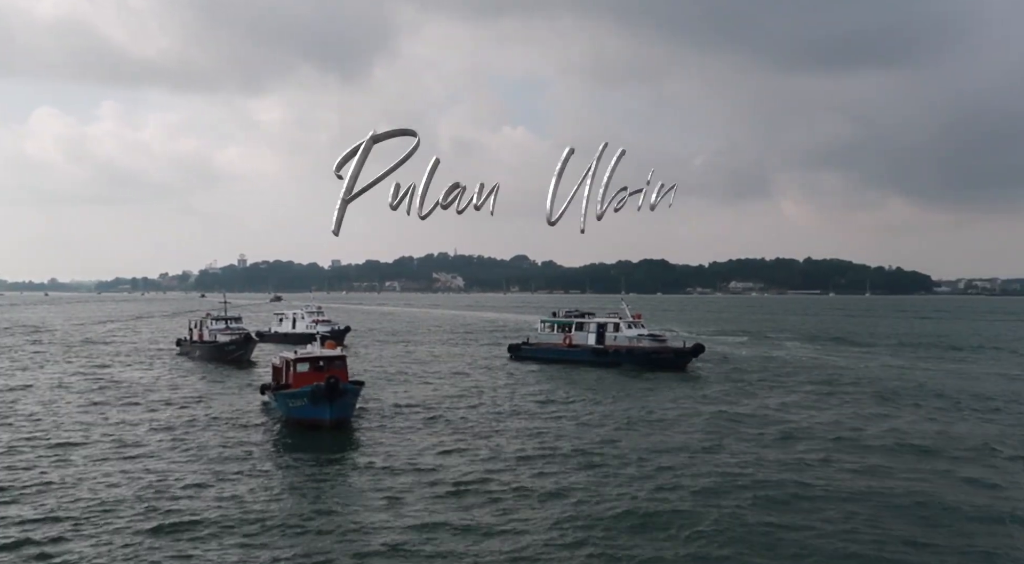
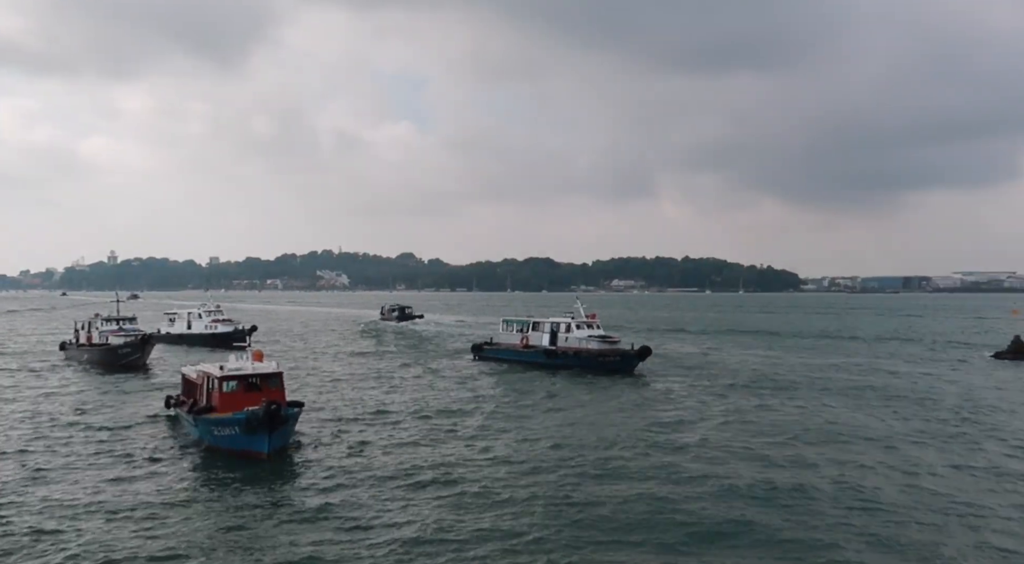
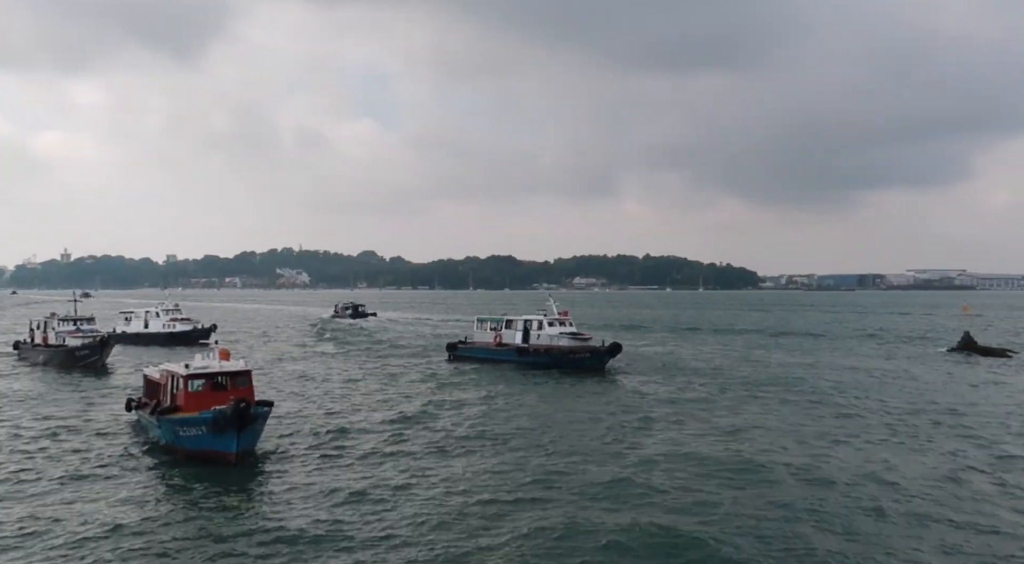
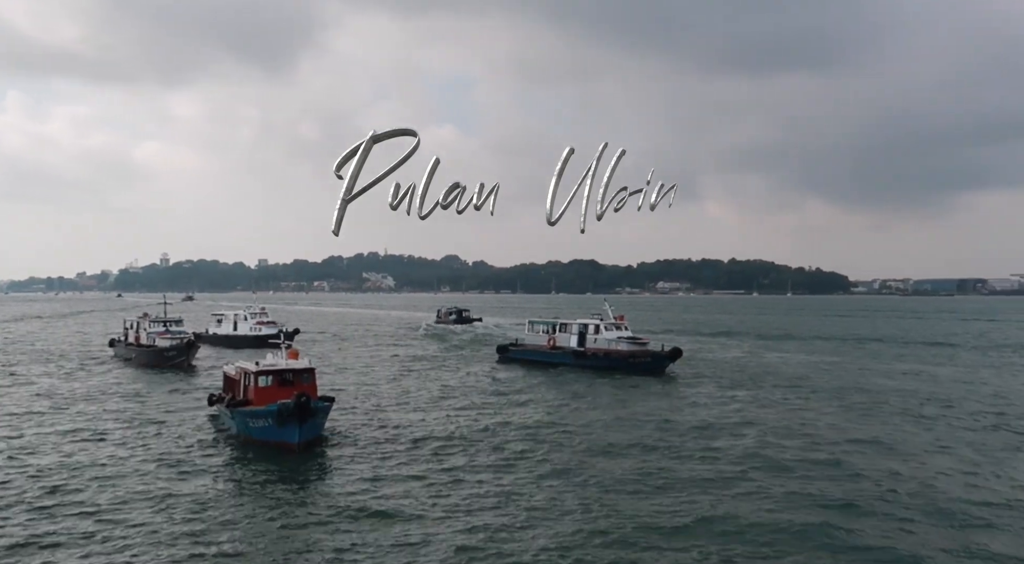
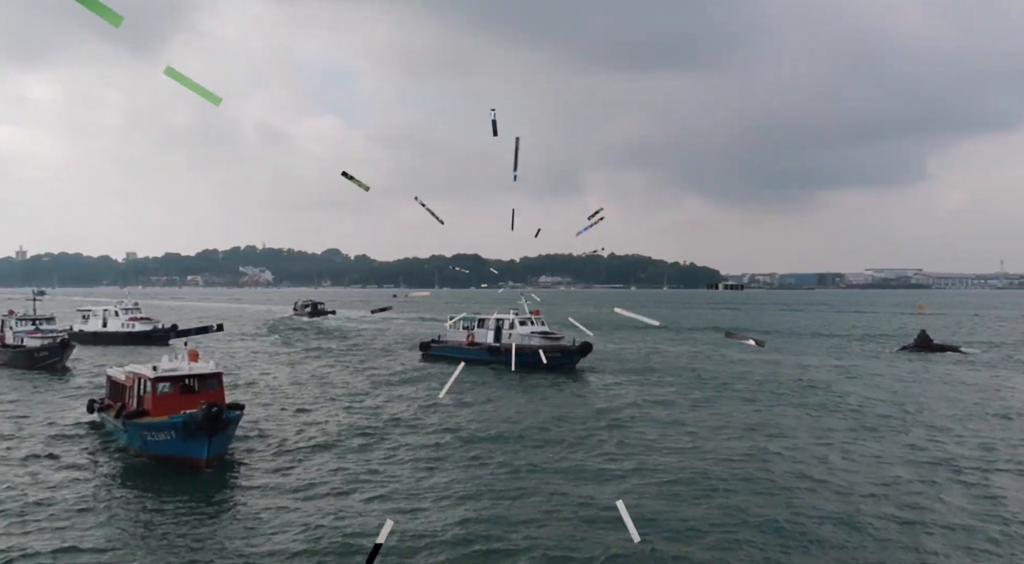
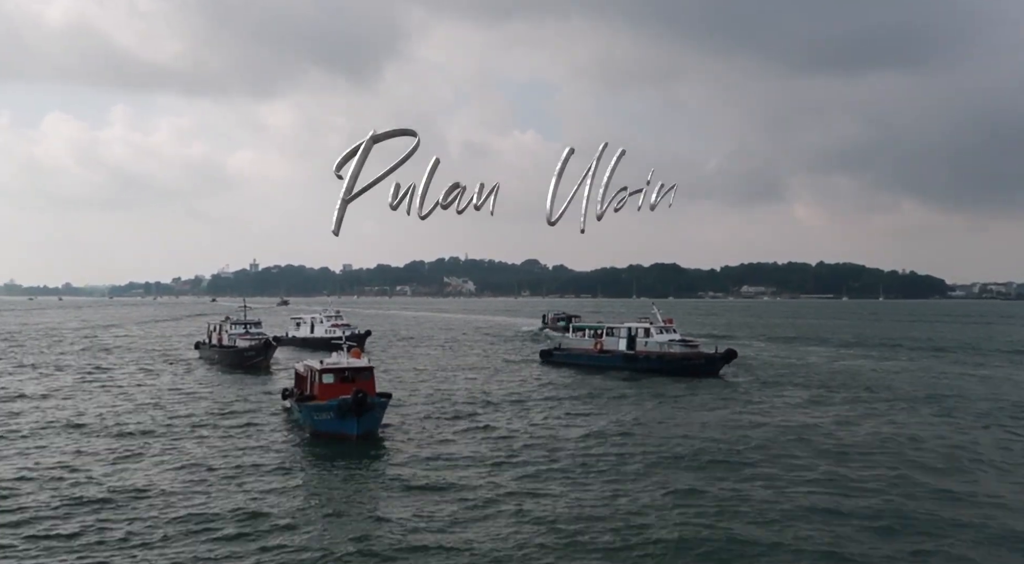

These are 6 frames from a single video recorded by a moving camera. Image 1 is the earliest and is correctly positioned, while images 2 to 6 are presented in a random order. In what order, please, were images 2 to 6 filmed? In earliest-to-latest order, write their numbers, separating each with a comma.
6, 4, 2, 3, 5
